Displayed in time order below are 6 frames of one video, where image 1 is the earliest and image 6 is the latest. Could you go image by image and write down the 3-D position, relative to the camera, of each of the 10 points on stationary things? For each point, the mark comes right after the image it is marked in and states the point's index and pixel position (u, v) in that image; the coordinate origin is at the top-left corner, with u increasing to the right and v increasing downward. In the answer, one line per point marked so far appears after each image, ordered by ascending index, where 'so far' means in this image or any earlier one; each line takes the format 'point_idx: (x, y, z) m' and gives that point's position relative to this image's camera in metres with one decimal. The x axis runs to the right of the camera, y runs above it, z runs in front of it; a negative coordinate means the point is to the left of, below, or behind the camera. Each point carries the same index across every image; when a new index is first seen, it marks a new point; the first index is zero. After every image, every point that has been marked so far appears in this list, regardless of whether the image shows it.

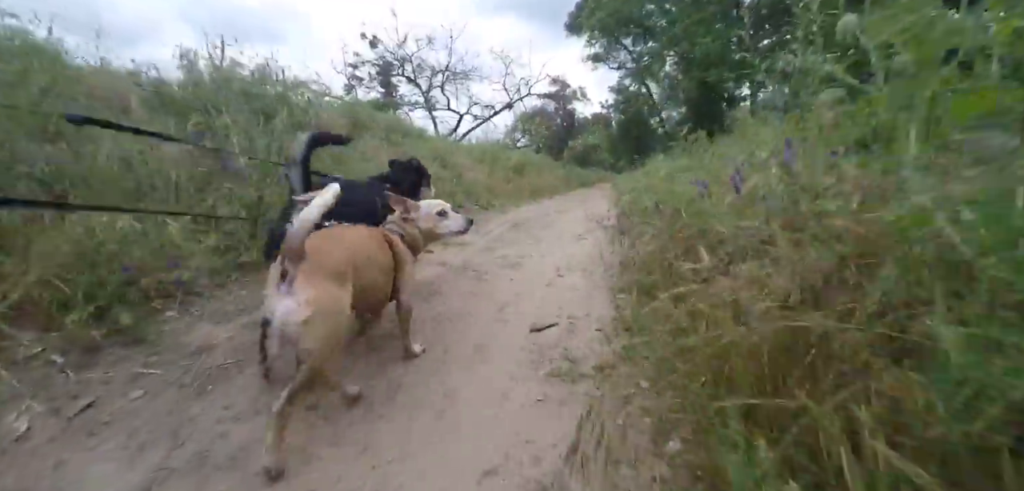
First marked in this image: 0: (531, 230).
0: (+0.5, +0.5, +10.5) m
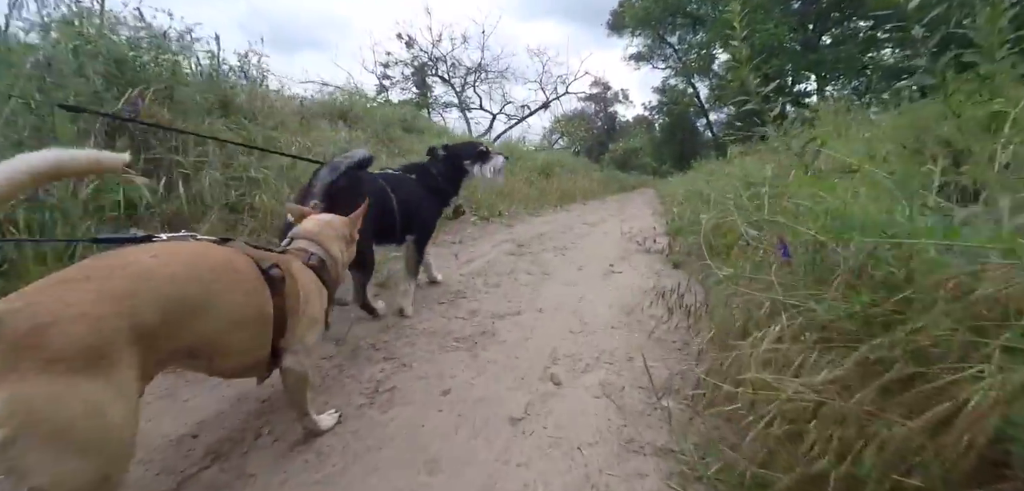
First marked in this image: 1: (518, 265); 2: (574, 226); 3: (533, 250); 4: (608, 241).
0: (+0.5, +0.1, +7.3) m
1: (+0.1, -0.2, +5.9) m
2: (+1.2, +0.4, +9.0) m
3: (+0.3, 0.0, +6.7) m
4: (+1.4, +0.1, +7.5) m
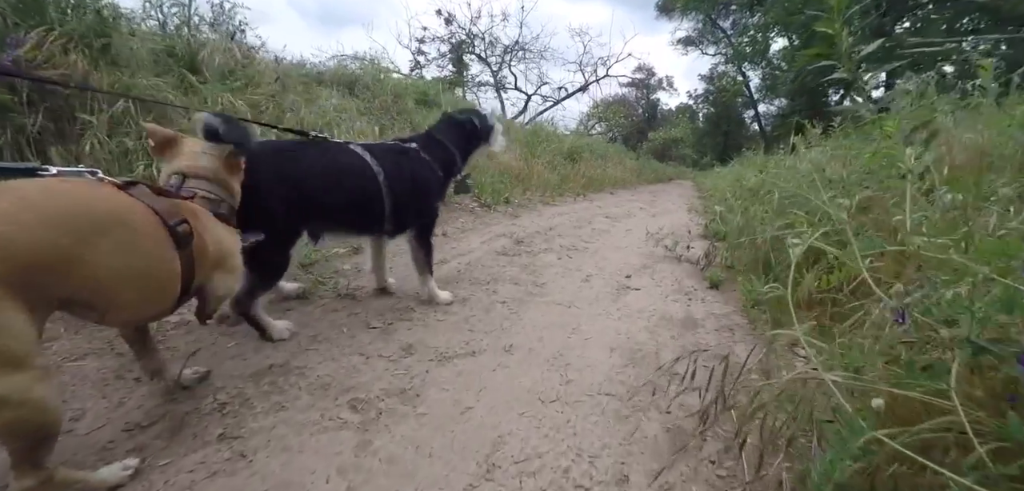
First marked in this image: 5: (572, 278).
0: (+0.5, +0.1, +5.9) m
1: (-0.1, -0.2, +4.5) m
2: (+1.3, +0.5, +7.5) m
3: (+0.2, 0.0, +5.4) m
4: (+1.4, +0.1, +6.0) m
5: (+0.5, -0.3, +4.4) m
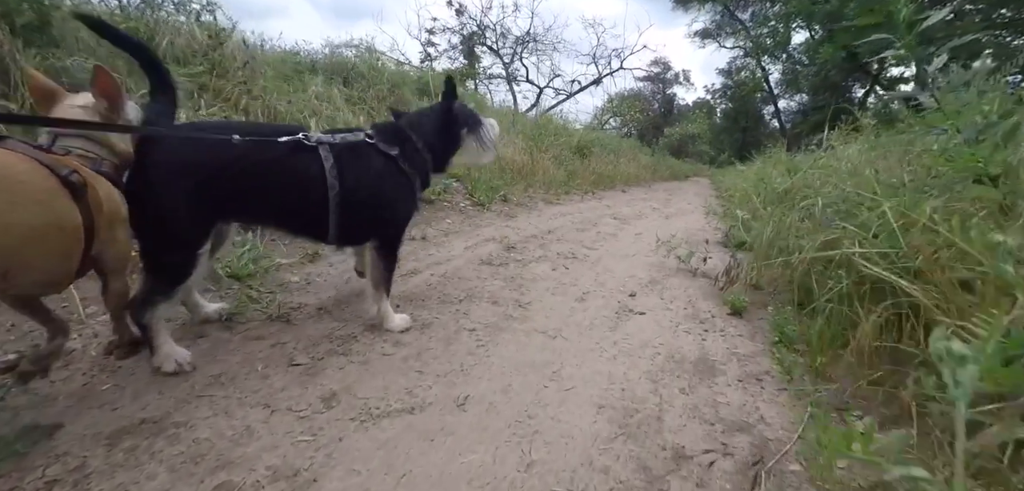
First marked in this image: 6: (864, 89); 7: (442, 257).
0: (+0.4, 0.0, +5.2) m
1: (-0.2, -0.3, +3.8) m
2: (+1.2, +0.4, +6.8) m
3: (+0.1, -0.1, +4.7) m
4: (+1.3, 0.0, +5.3) m
5: (+0.4, -0.4, +3.6) m
6: (+9.3, +4.1, +13.2) m
7: (-0.6, -0.1, +4.4) m
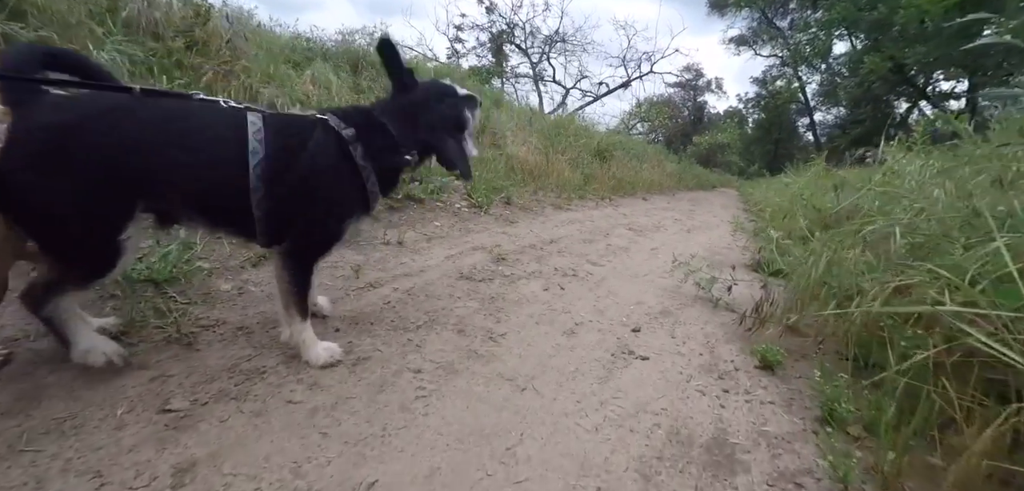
0: (+0.3, -0.1, +4.5) m
1: (-0.4, -0.4, +3.2) m
2: (+1.2, +0.2, +6.1) m
3: (0.0, -0.2, +4.0) m
4: (+1.3, -0.1, +4.6) m
5: (+0.2, -0.5, +3.0) m
6: (+9.8, +3.5, +12.2) m
7: (-0.7, -0.2, +3.7) m
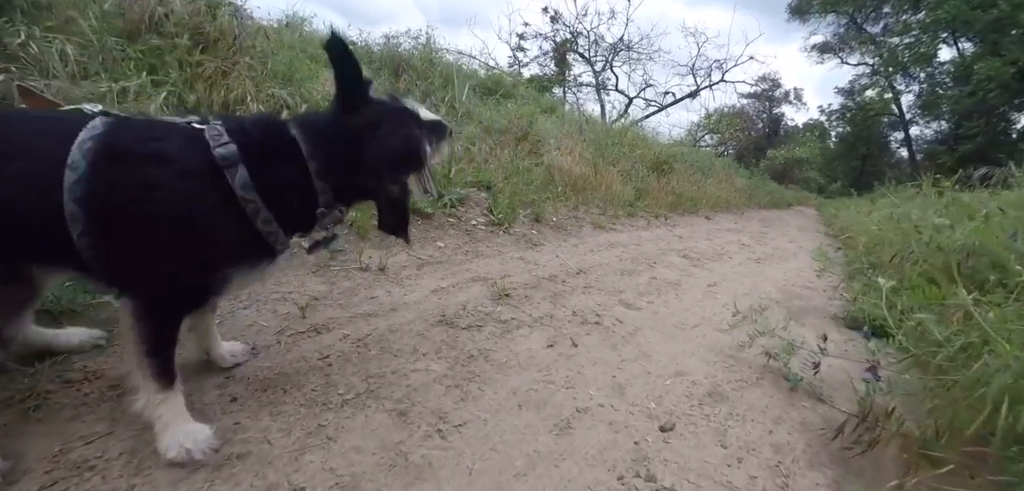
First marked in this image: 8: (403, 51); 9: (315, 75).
0: (+0.4, -0.3, +3.6) m
1: (-0.4, -0.5, +2.3) m
2: (+1.5, -0.1, +5.0) m
3: (0.0, -0.4, +3.1) m
4: (+1.3, -0.4, +3.5) m
5: (+0.1, -0.7, +2.1) m
6: (+10.8, +2.7, +10.1) m
7: (-0.7, -0.4, +2.9) m
8: (-1.8, +3.2, +8.4) m
9: (-2.3, +2.0, +6.1) m
